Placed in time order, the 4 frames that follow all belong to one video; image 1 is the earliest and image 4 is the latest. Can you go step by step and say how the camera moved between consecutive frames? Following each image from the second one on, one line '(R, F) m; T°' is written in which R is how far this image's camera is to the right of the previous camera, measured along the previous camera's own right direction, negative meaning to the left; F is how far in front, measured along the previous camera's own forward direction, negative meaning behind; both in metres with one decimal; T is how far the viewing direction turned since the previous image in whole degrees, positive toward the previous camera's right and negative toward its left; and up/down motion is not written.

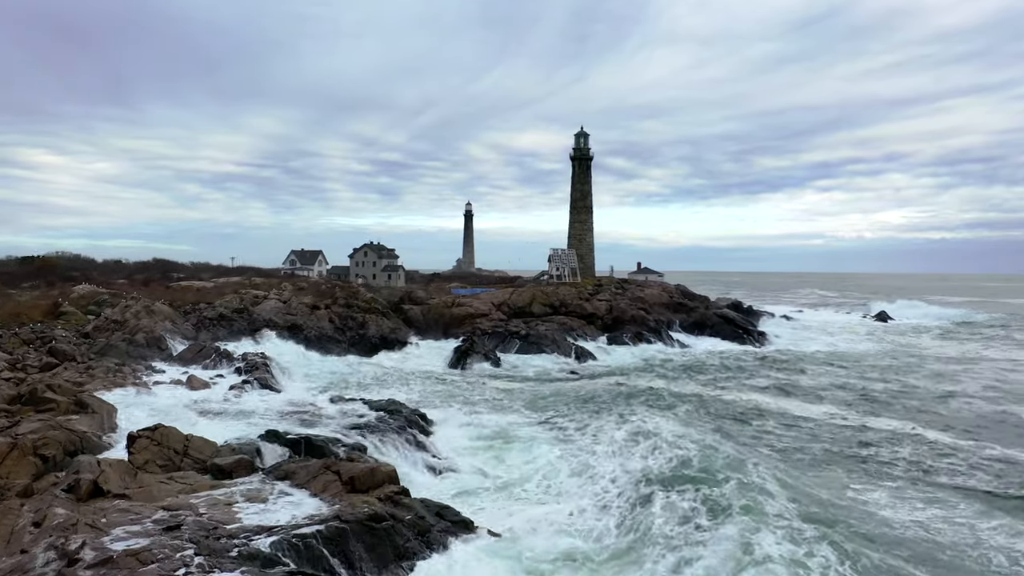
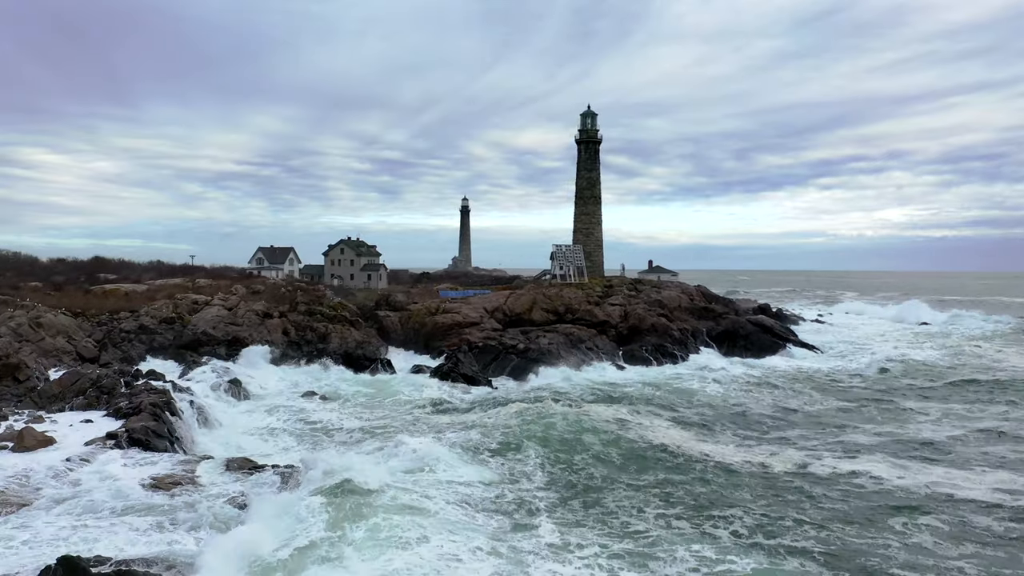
(+0.3, +6.4) m; 0°
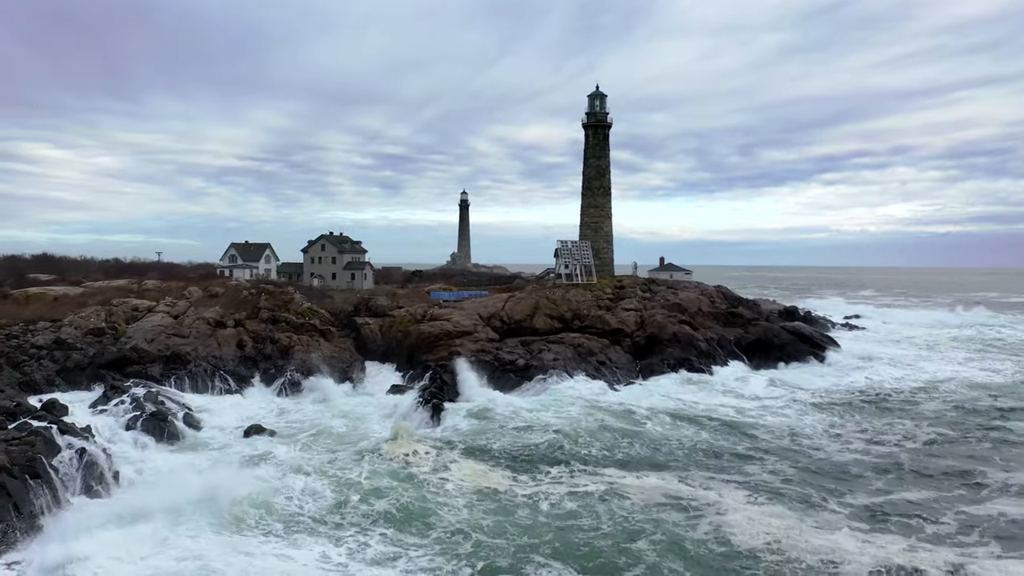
(+0.2, +4.6) m; 0°
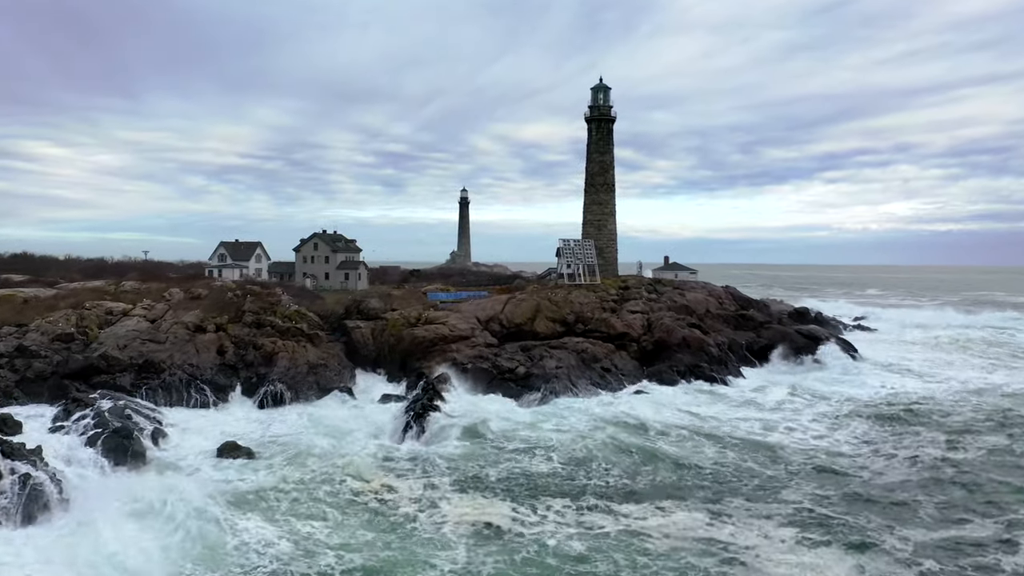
(+0.1, +1.6) m; 0°
